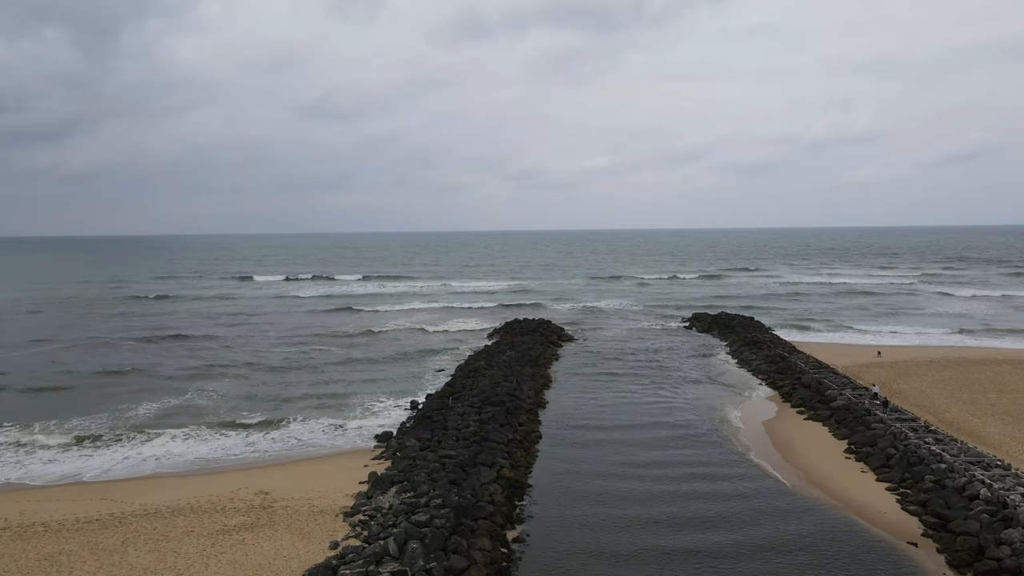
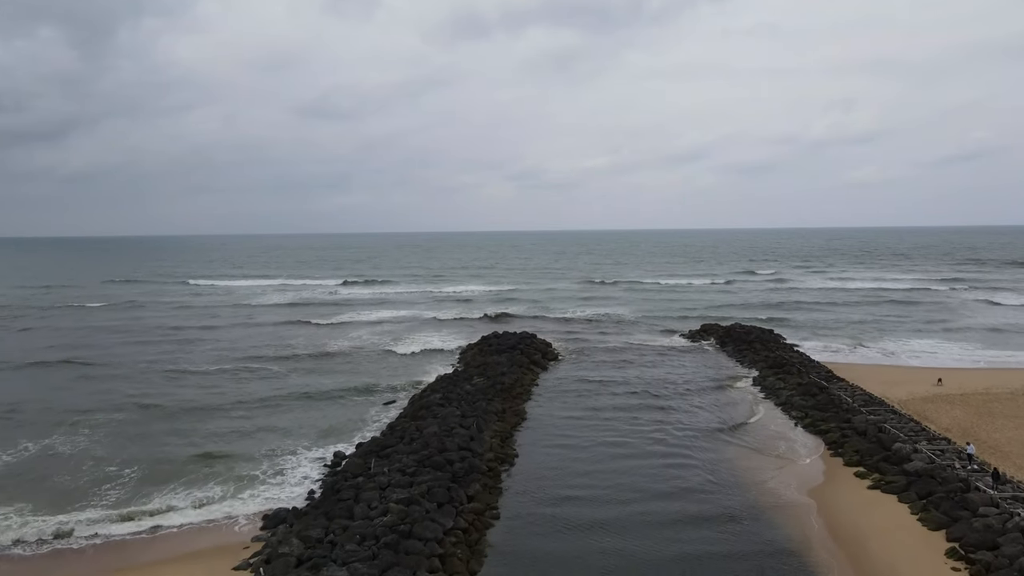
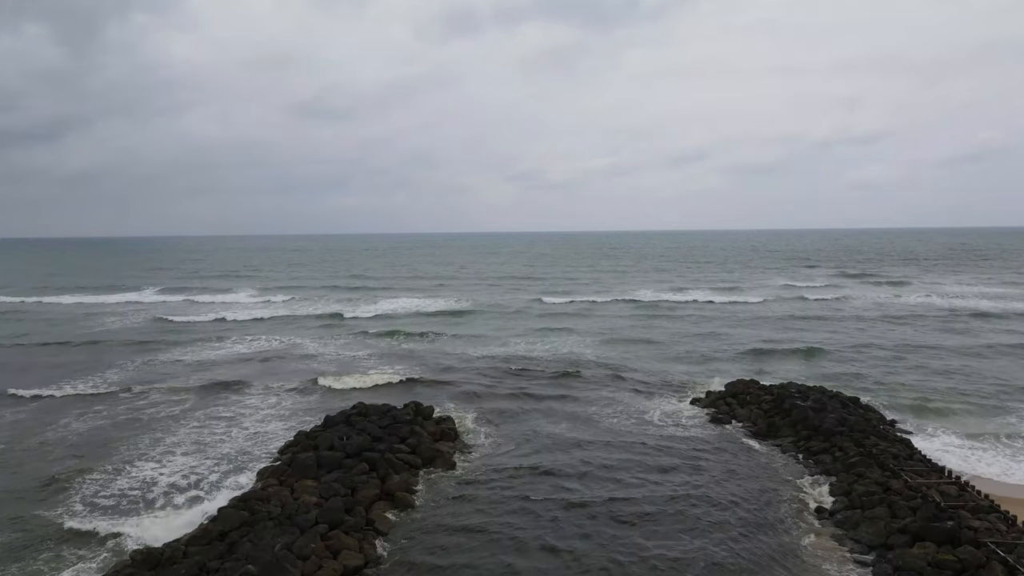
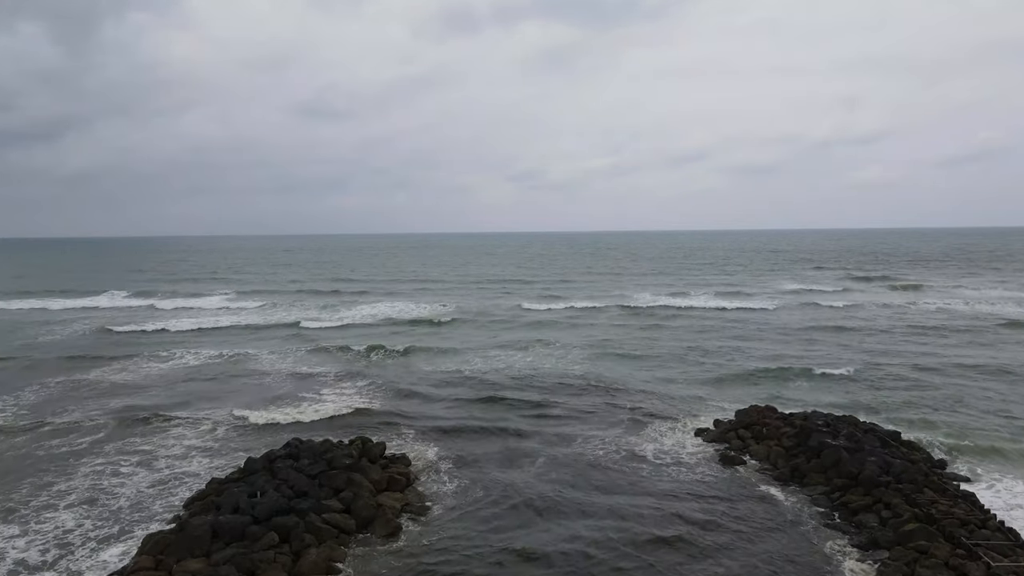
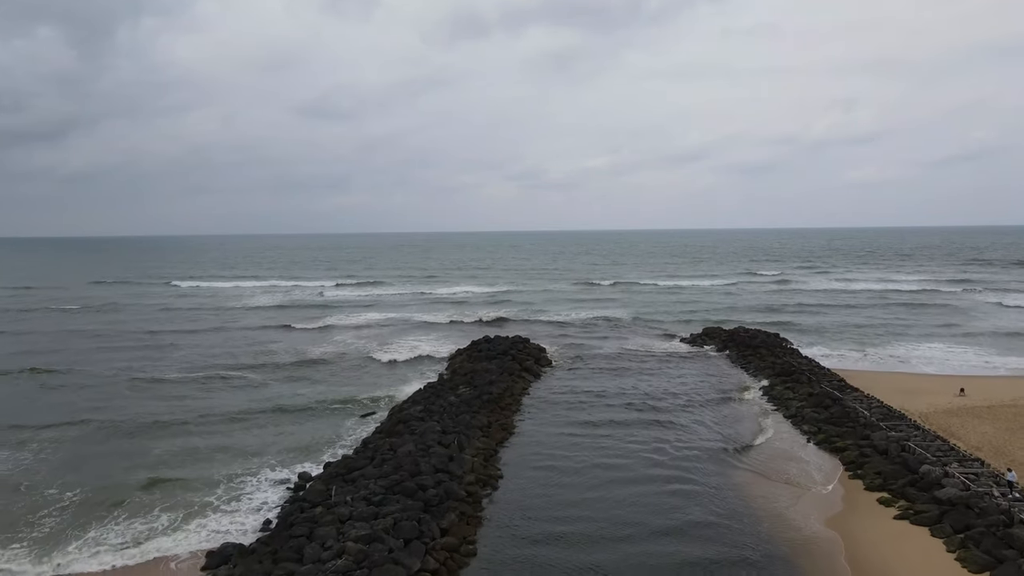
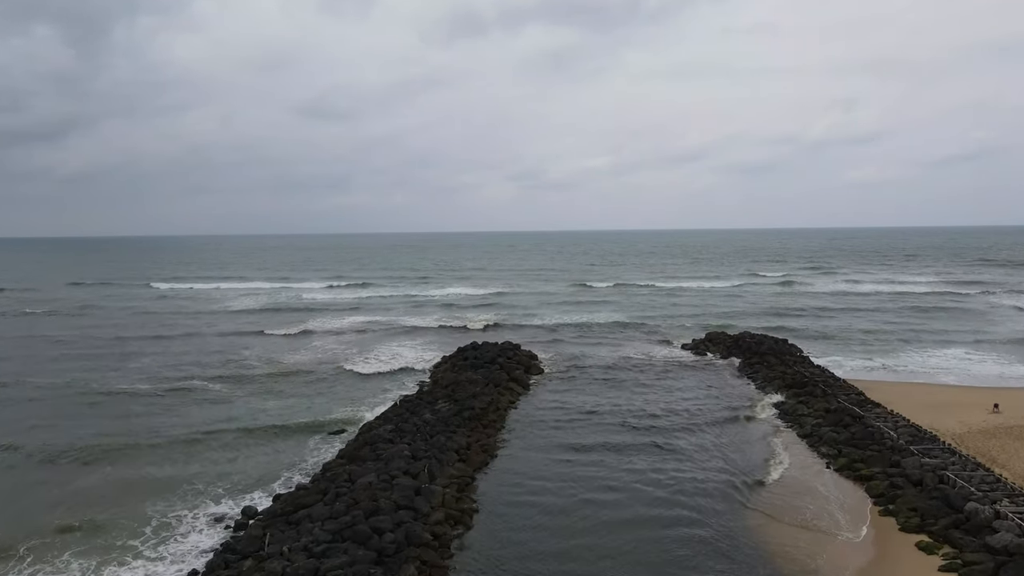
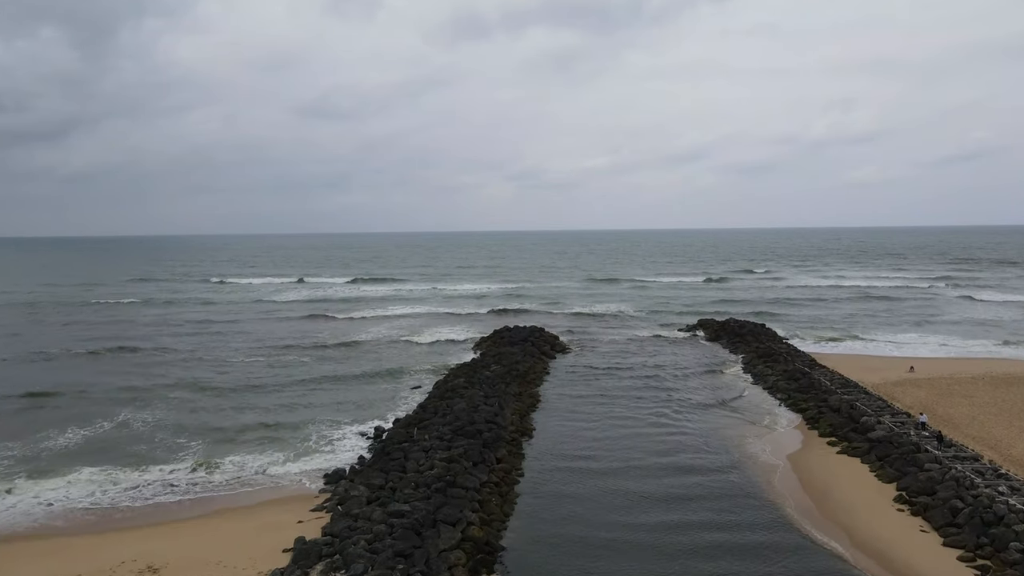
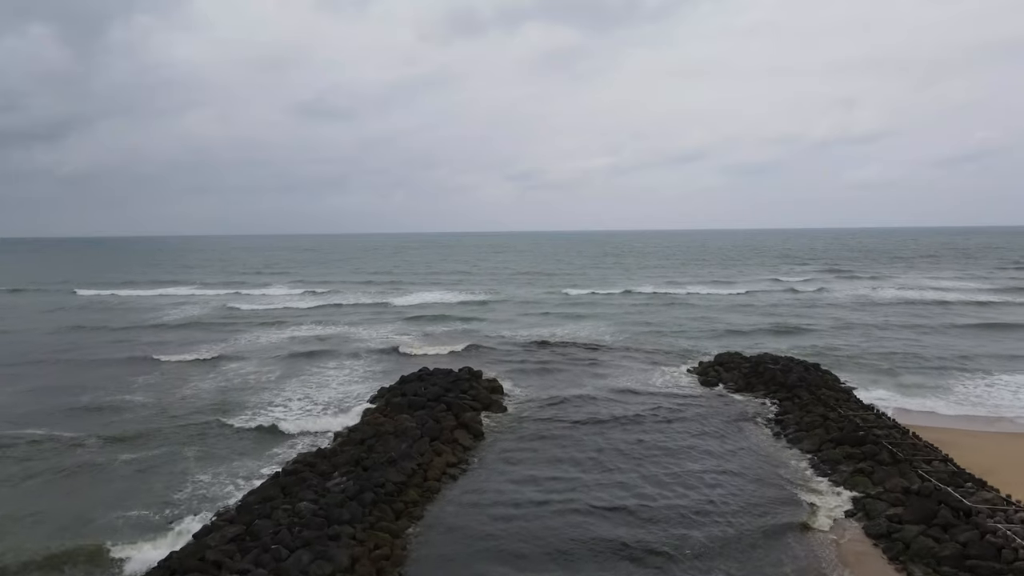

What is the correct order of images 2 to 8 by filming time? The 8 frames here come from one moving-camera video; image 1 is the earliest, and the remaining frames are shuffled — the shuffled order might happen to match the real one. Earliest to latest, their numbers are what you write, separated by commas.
7, 2, 5, 6, 8, 3, 4
